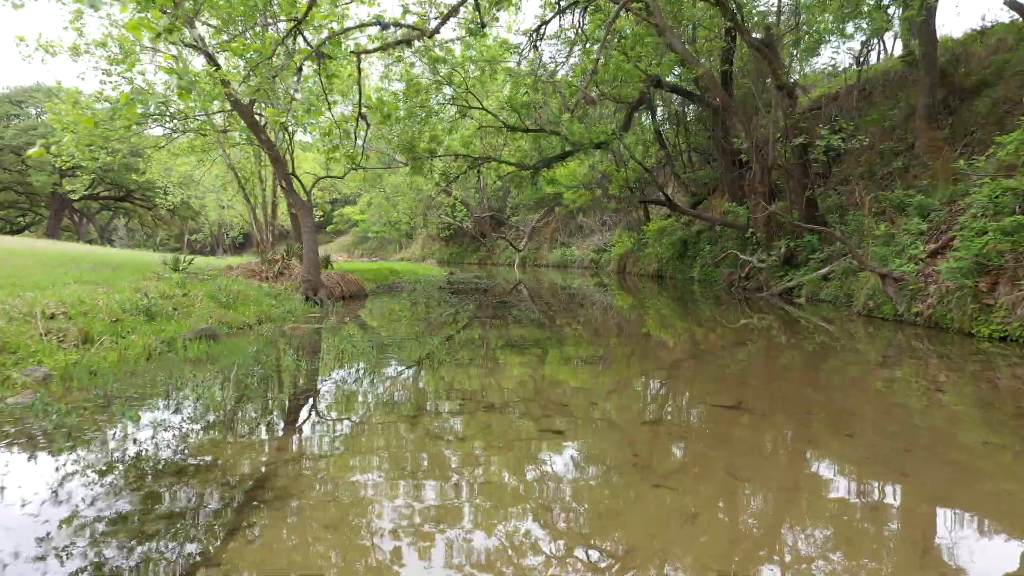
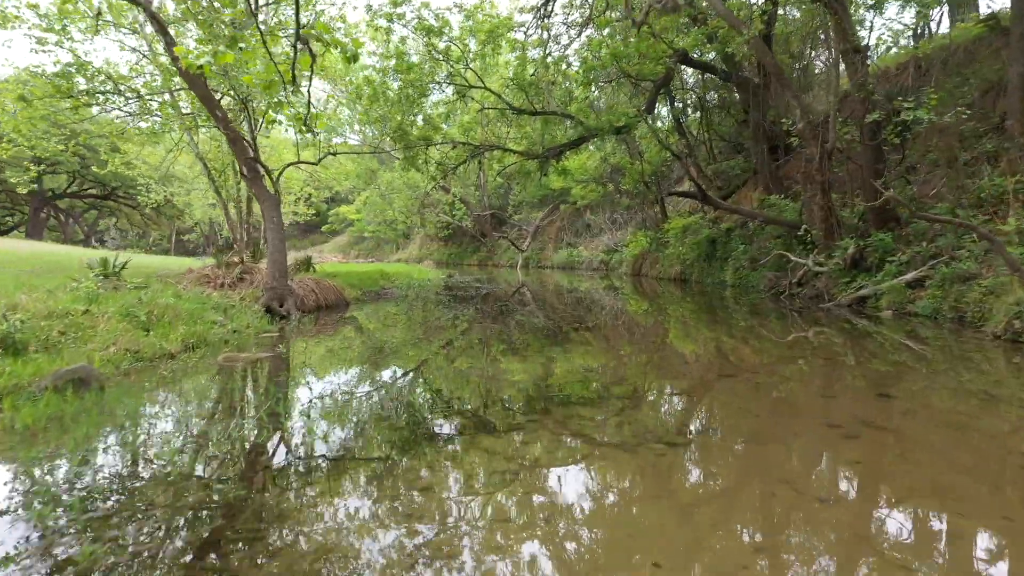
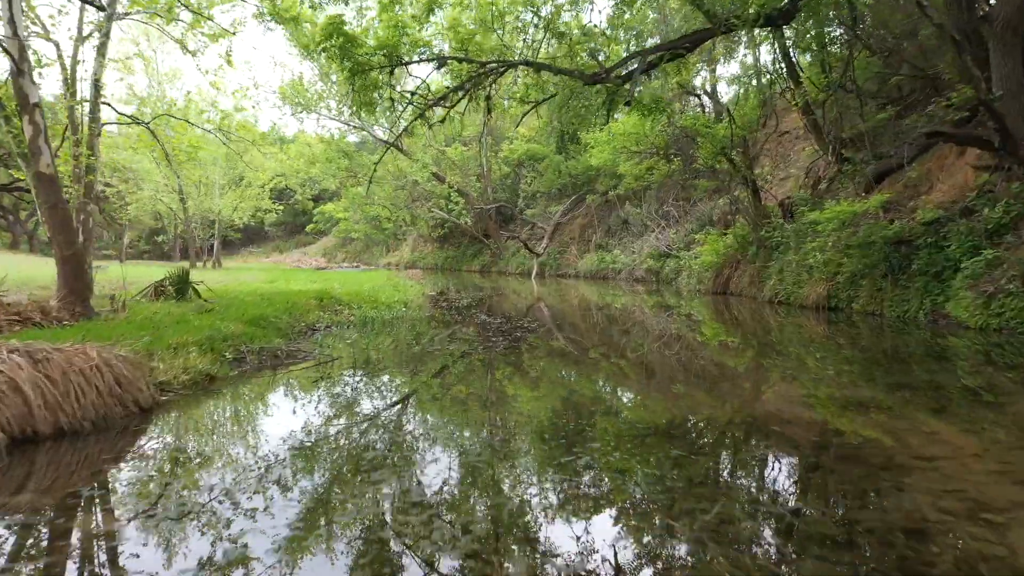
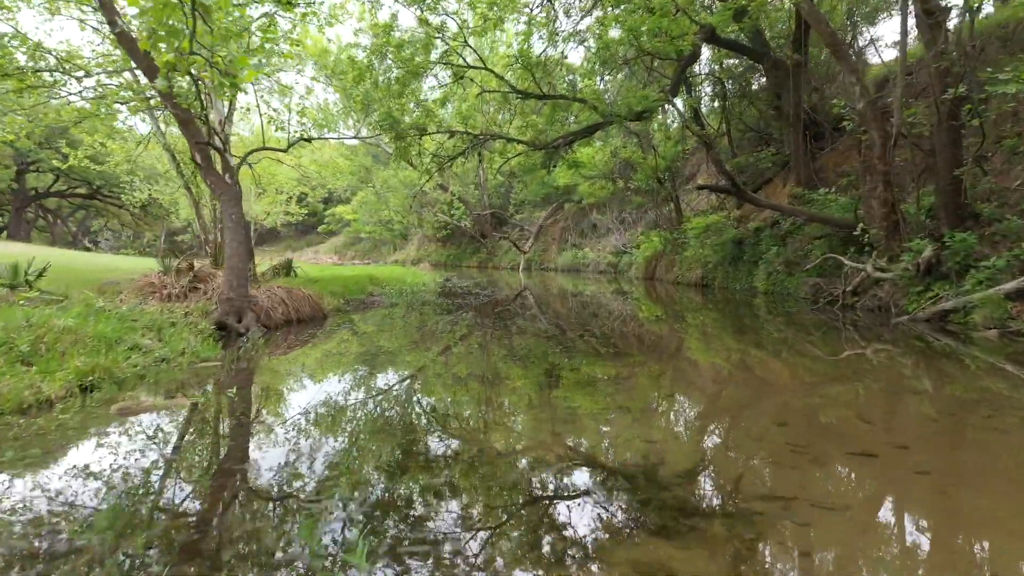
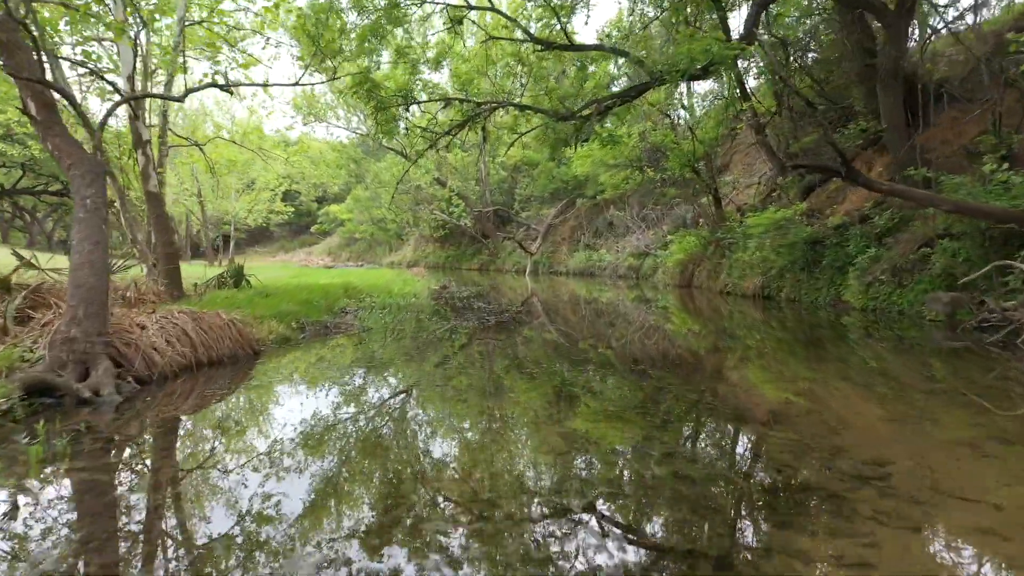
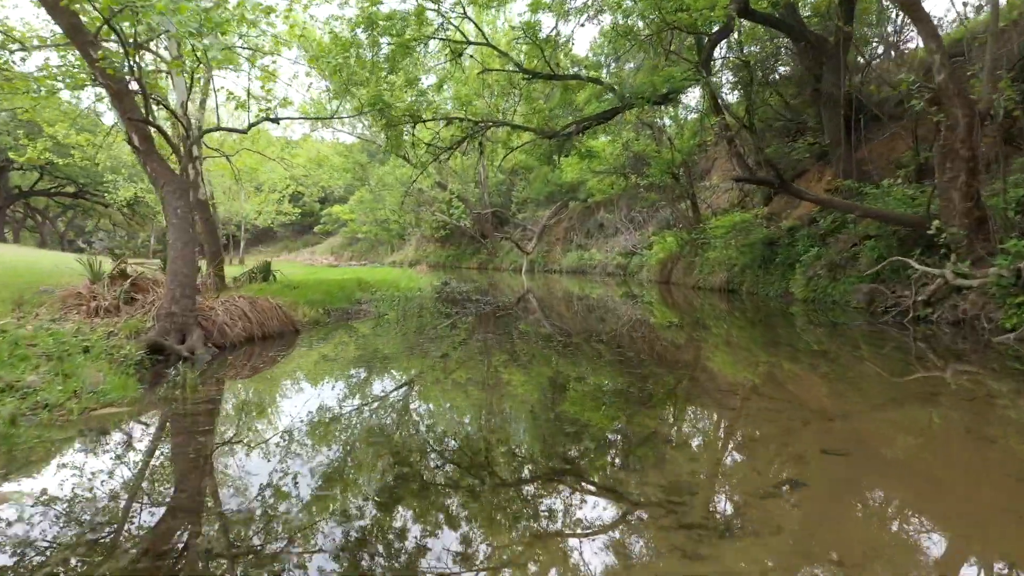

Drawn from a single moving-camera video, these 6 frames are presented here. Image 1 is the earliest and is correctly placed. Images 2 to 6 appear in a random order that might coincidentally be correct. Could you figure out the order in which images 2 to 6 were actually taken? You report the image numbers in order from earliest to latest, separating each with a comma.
2, 4, 6, 5, 3
